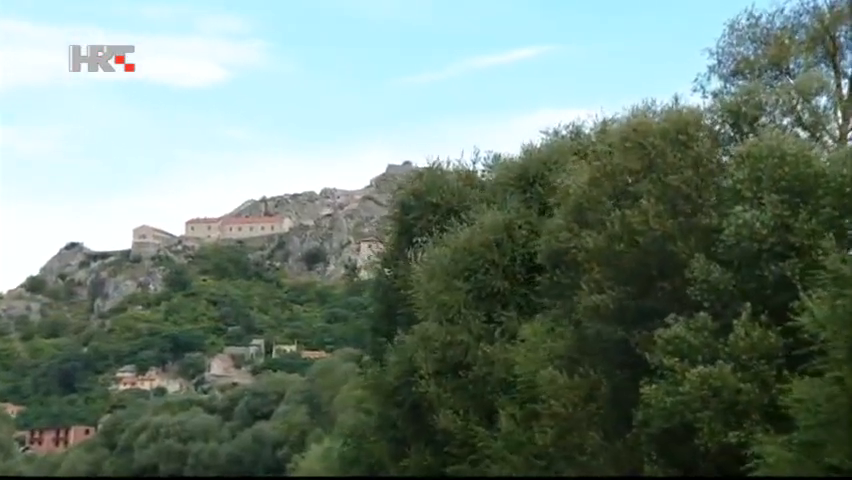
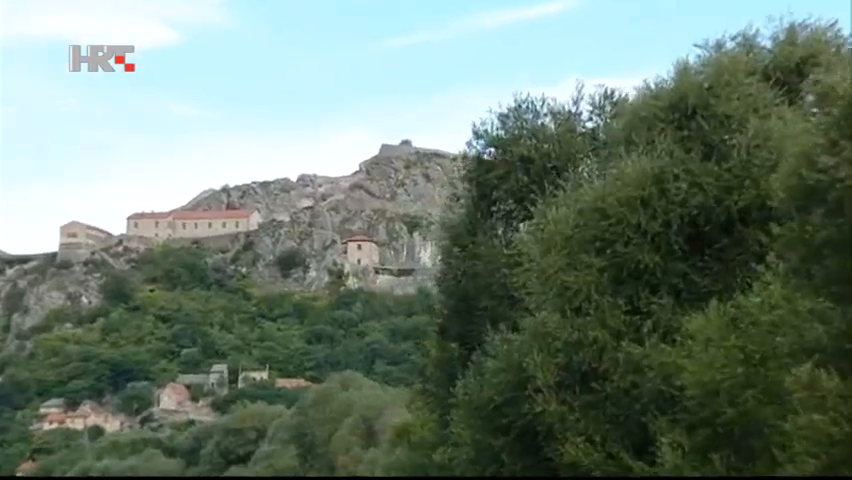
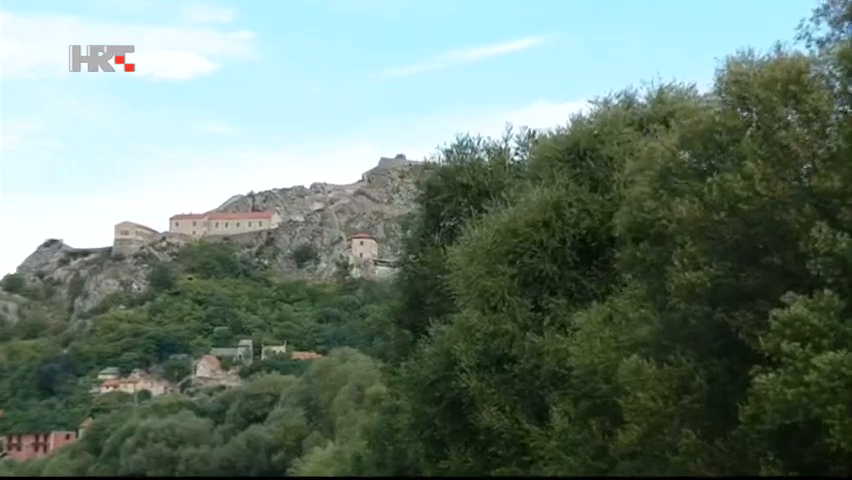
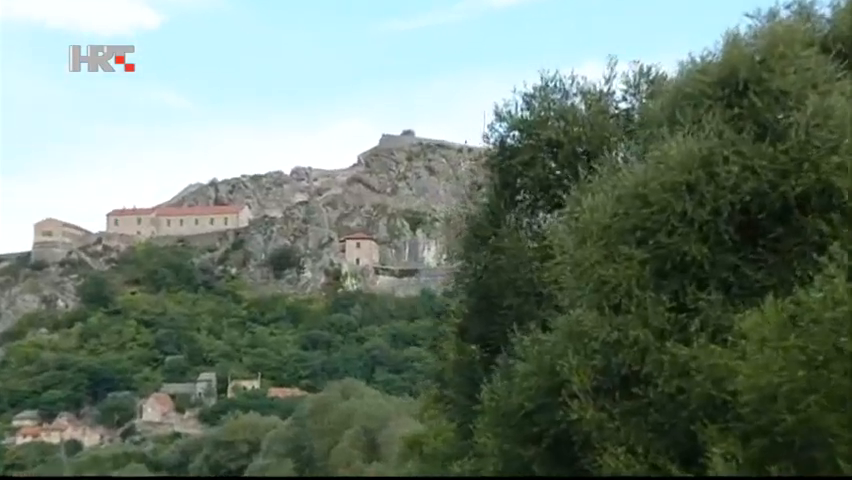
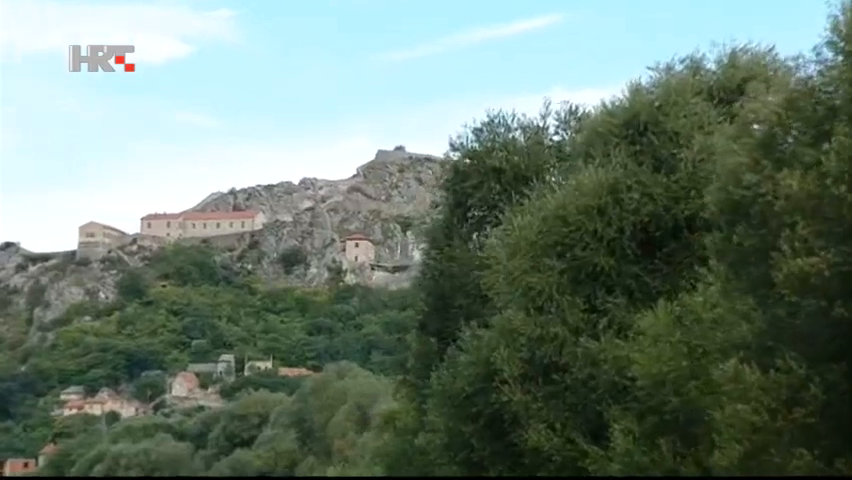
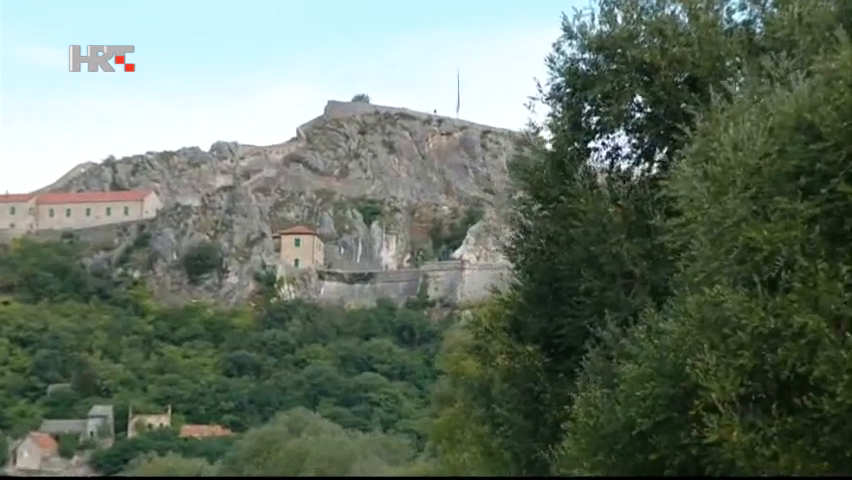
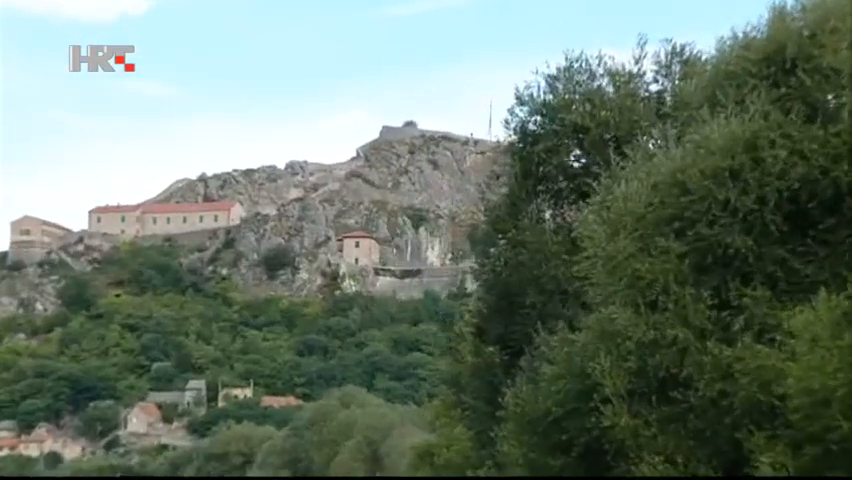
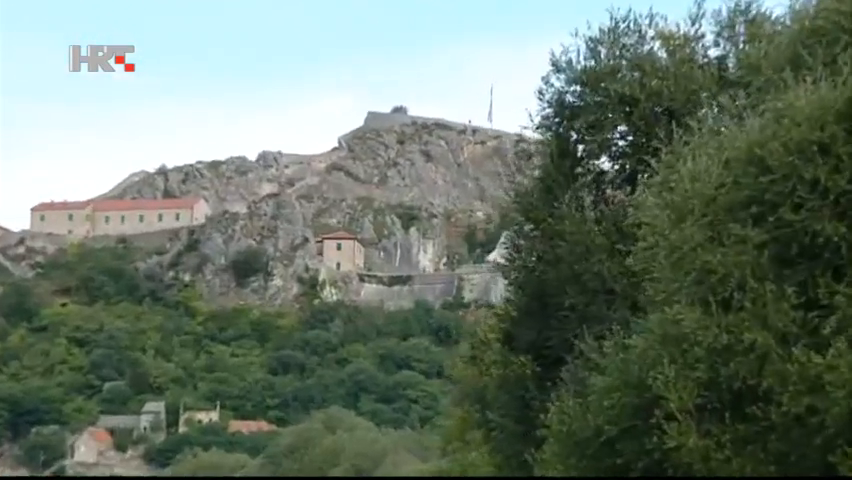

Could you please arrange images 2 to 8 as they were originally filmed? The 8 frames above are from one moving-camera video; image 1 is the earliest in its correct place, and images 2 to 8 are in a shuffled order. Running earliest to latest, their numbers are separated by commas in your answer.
3, 5, 2, 4, 7, 8, 6
